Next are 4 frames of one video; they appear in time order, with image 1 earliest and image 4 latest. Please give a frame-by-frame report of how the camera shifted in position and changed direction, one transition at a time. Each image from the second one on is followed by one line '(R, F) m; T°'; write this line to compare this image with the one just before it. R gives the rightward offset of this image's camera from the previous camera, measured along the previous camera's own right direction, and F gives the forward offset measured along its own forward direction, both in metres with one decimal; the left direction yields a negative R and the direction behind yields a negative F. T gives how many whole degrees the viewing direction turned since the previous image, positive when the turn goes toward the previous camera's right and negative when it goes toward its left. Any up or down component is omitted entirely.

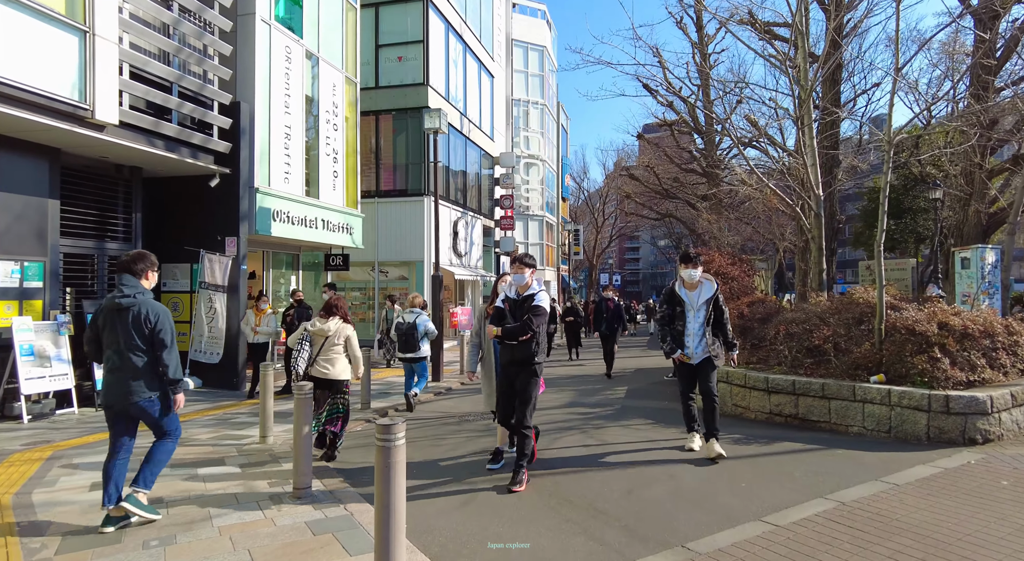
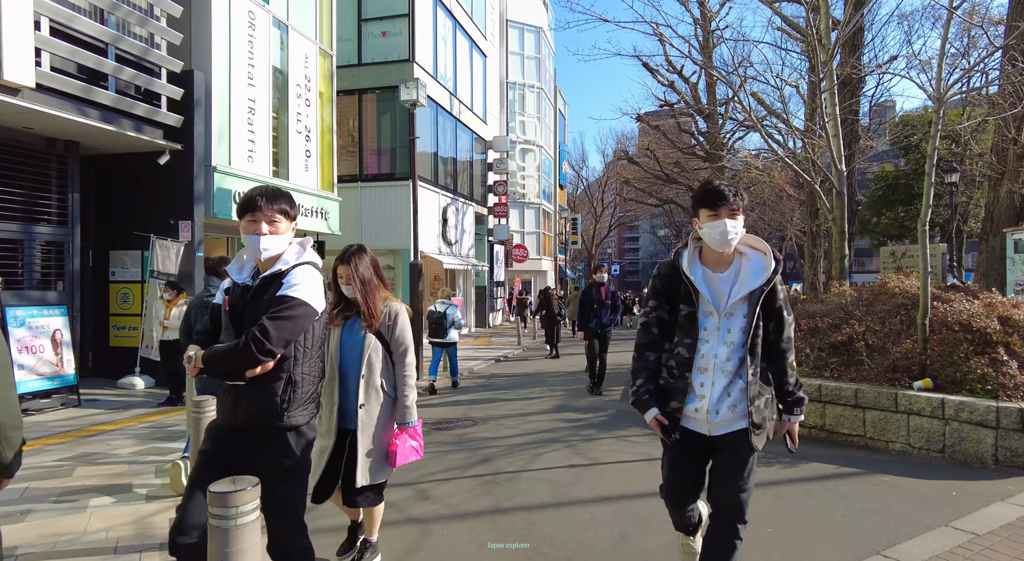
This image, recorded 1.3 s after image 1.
(+0.2, +1.3) m; 0°
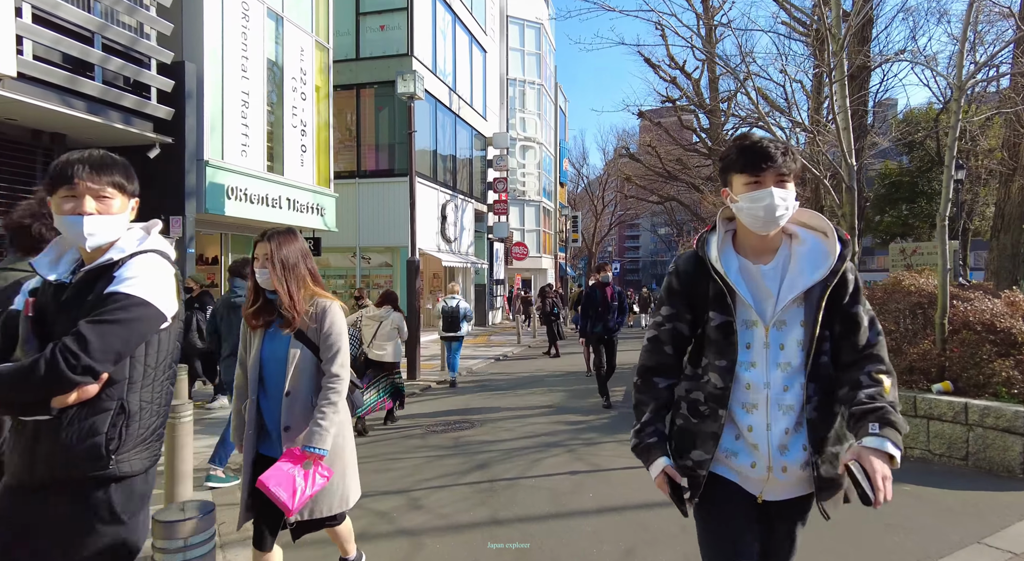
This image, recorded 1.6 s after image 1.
(0.0, +0.3) m; 0°
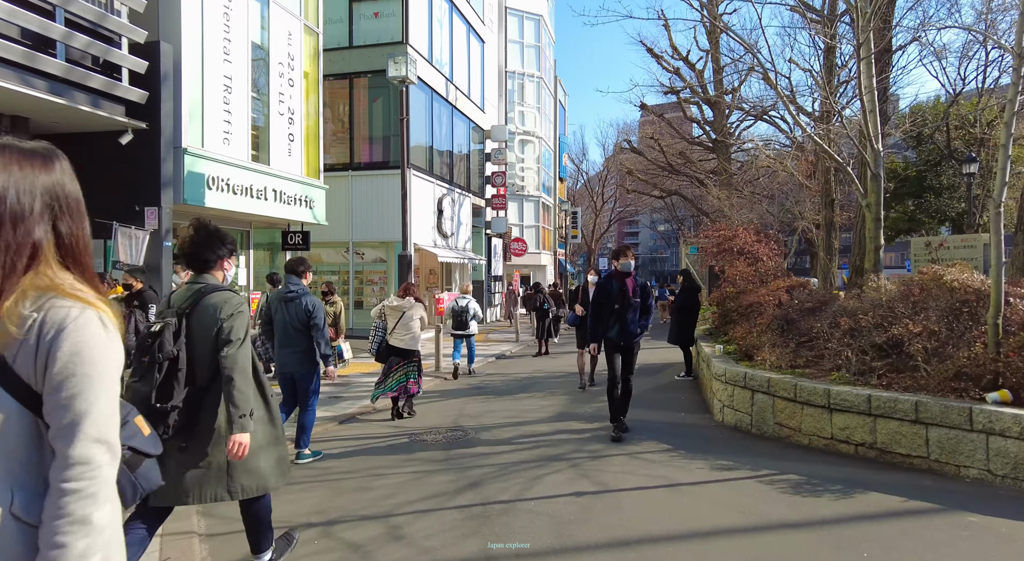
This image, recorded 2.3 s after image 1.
(0.0, +0.7) m; 0°
